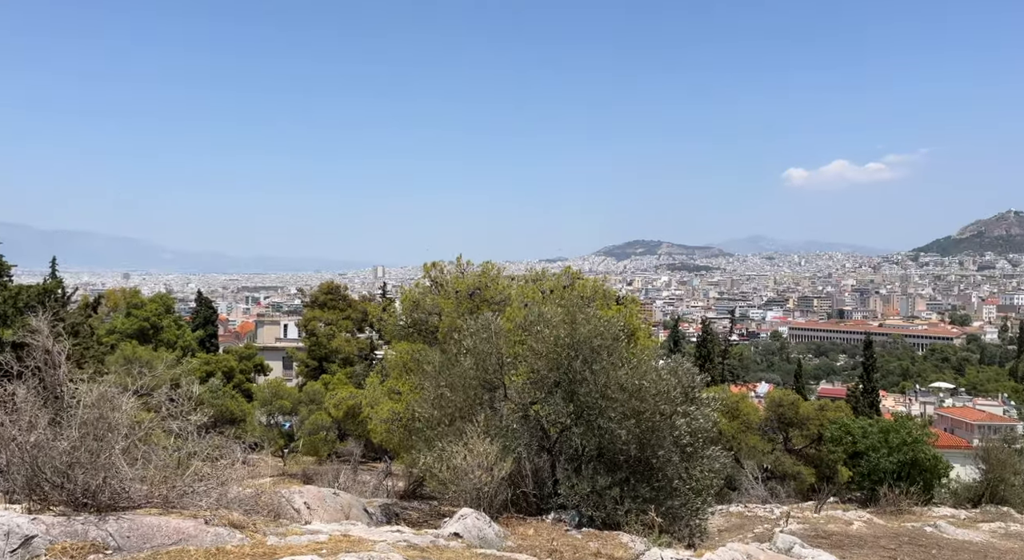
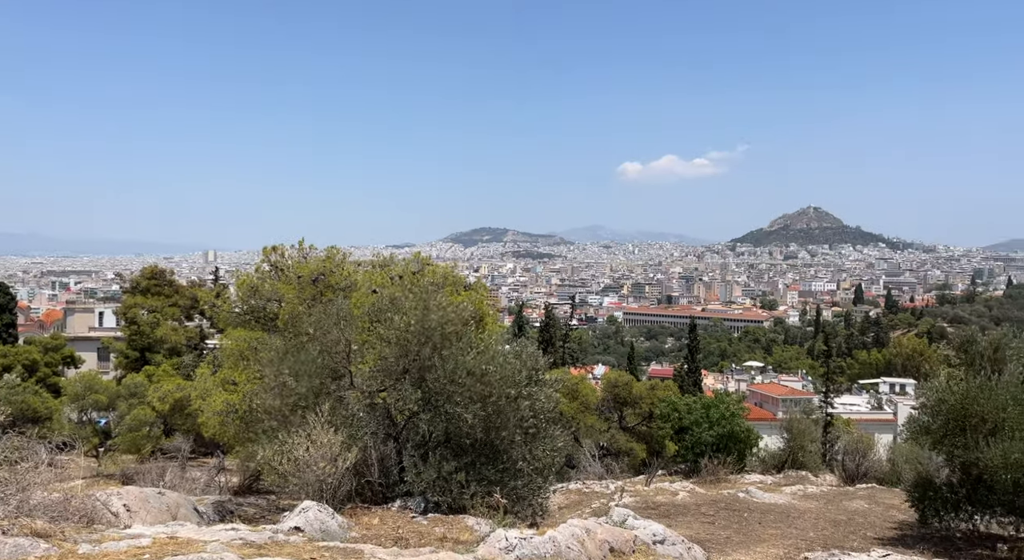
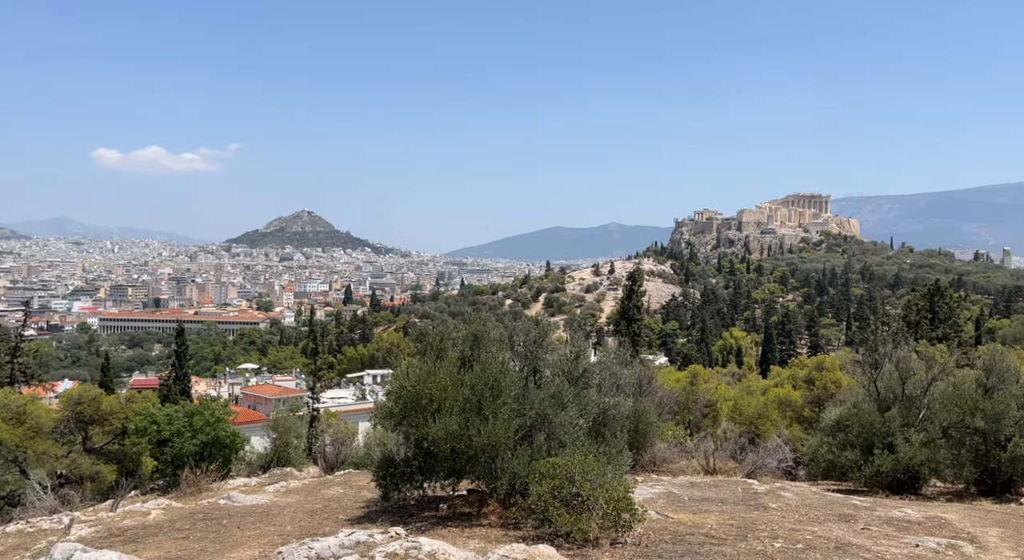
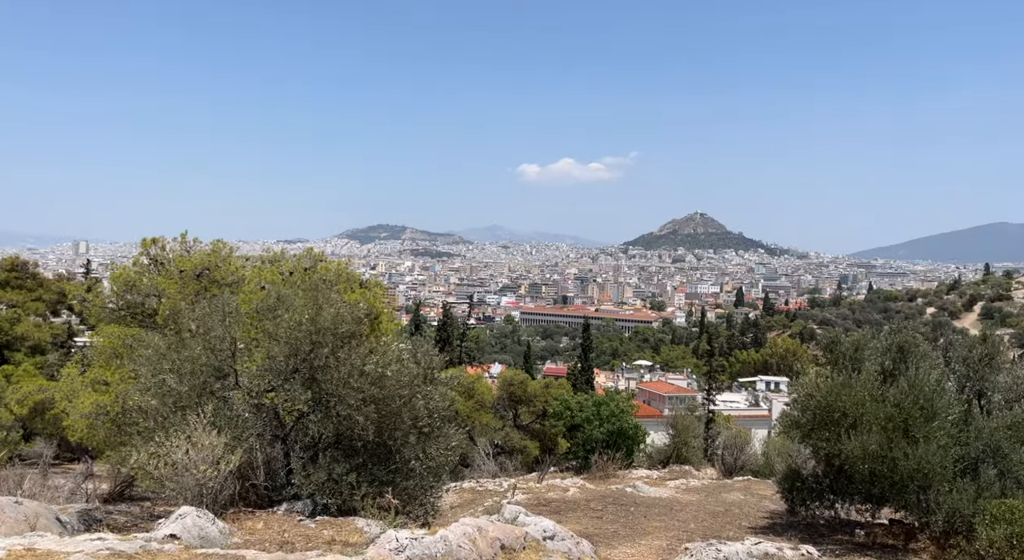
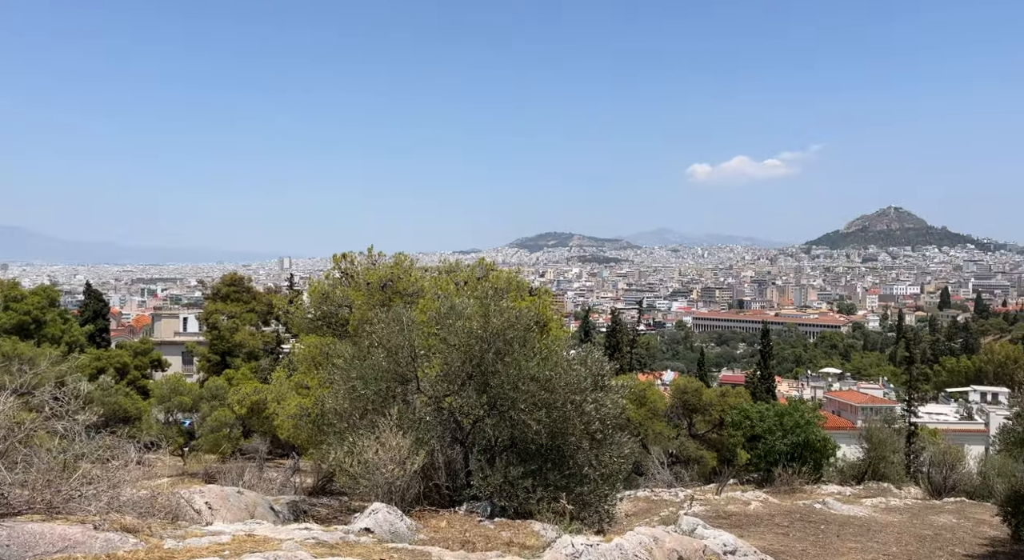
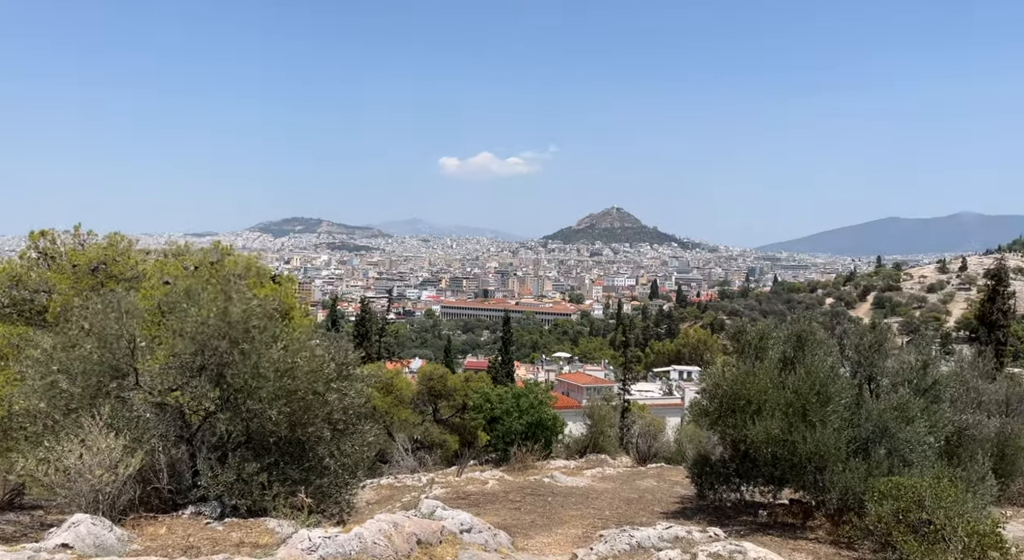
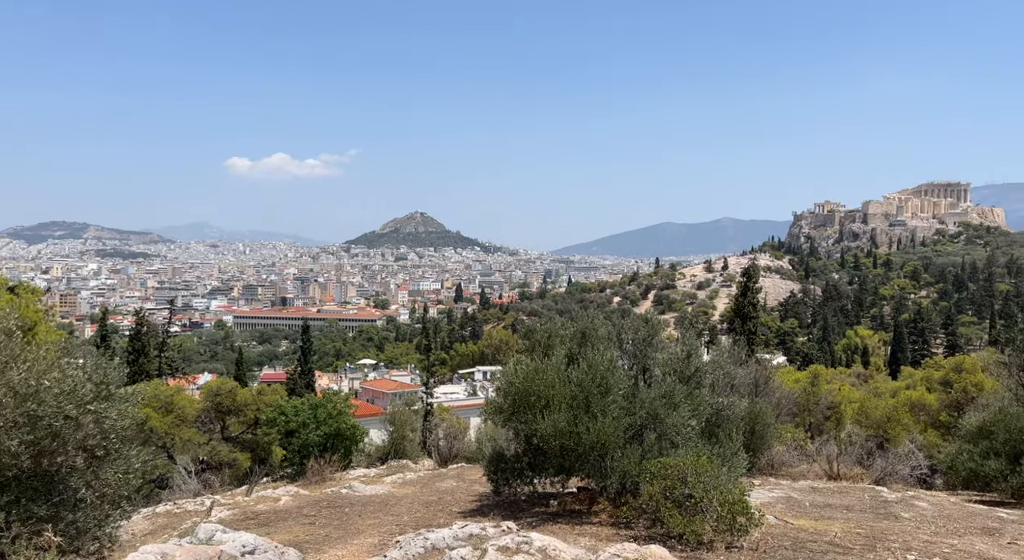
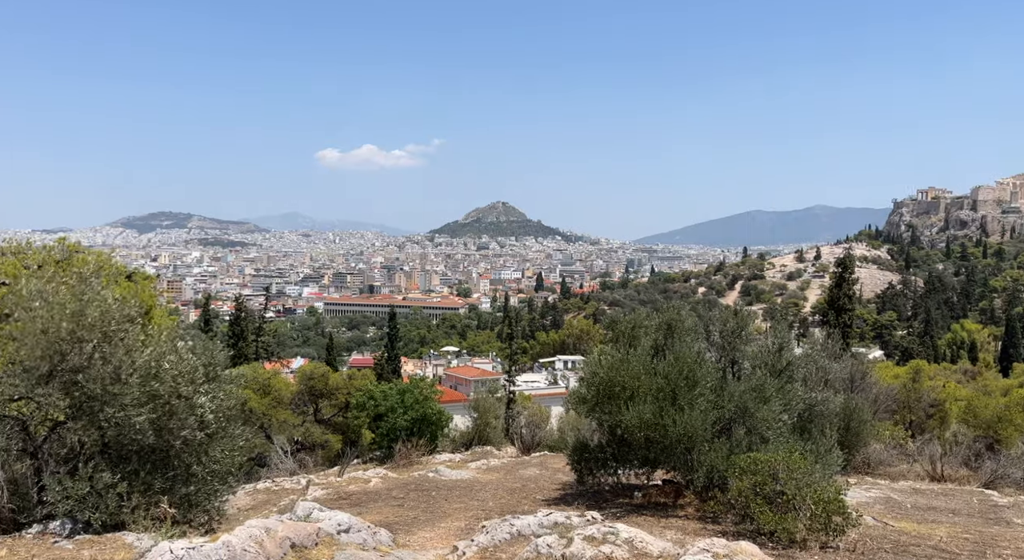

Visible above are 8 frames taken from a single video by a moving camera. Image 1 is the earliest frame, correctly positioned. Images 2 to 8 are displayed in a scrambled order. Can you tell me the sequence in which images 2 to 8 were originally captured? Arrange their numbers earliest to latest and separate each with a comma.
5, 2, 4, 6, 8, 7, 3
